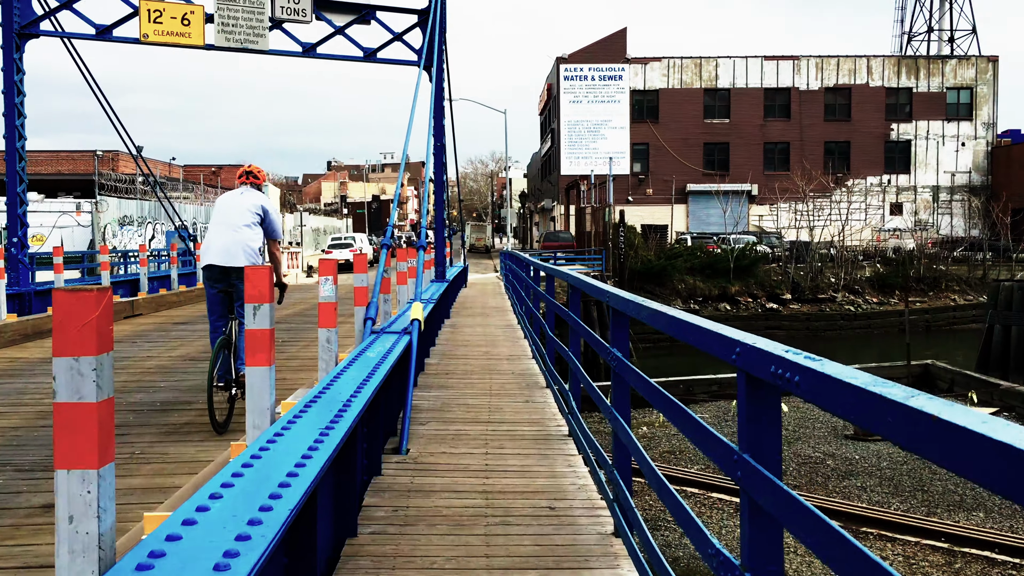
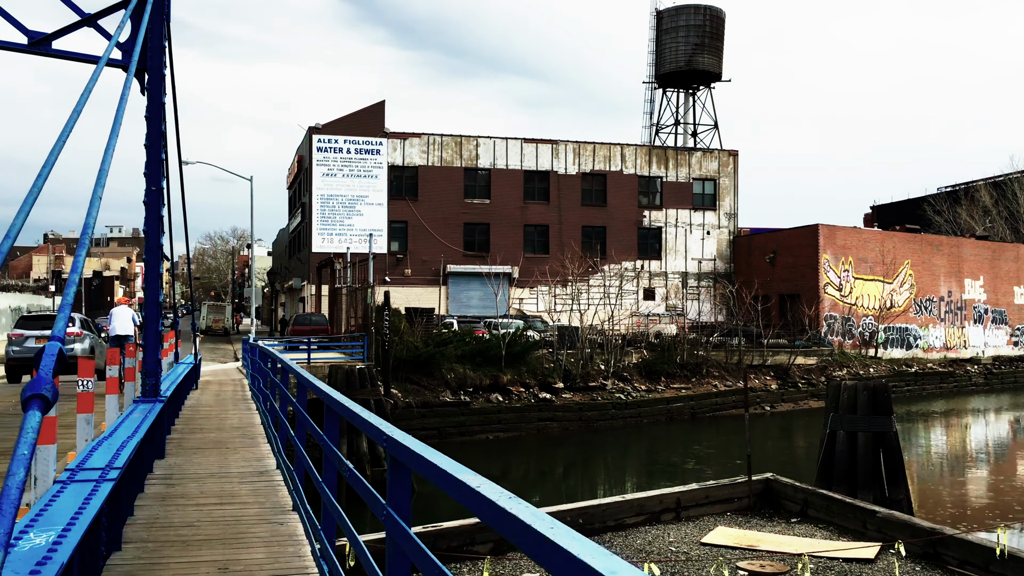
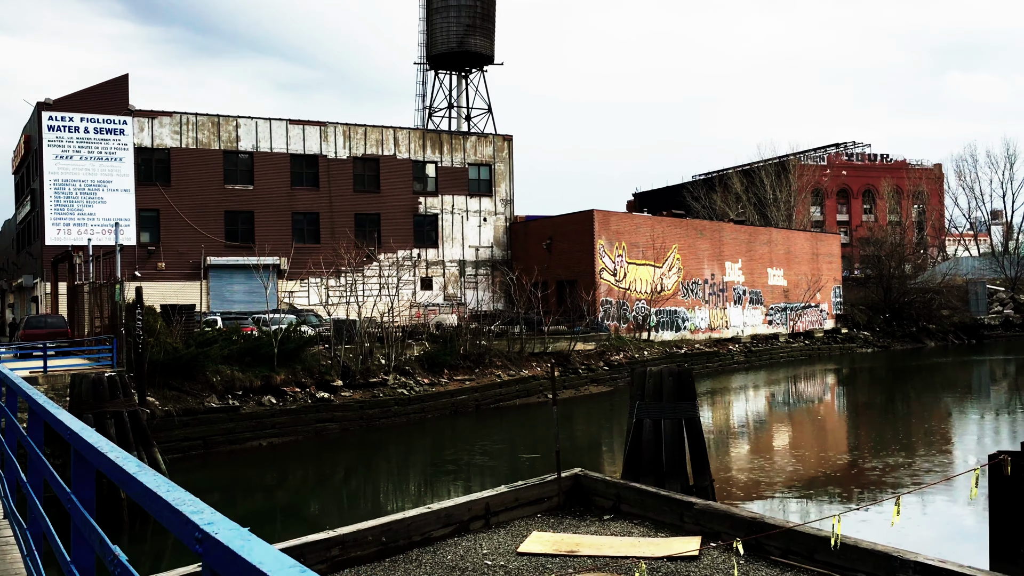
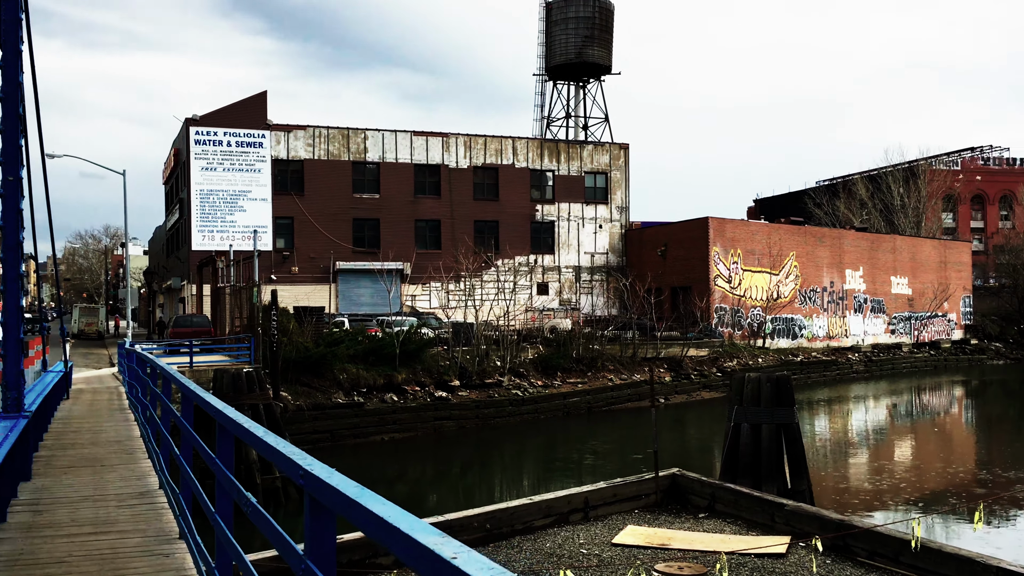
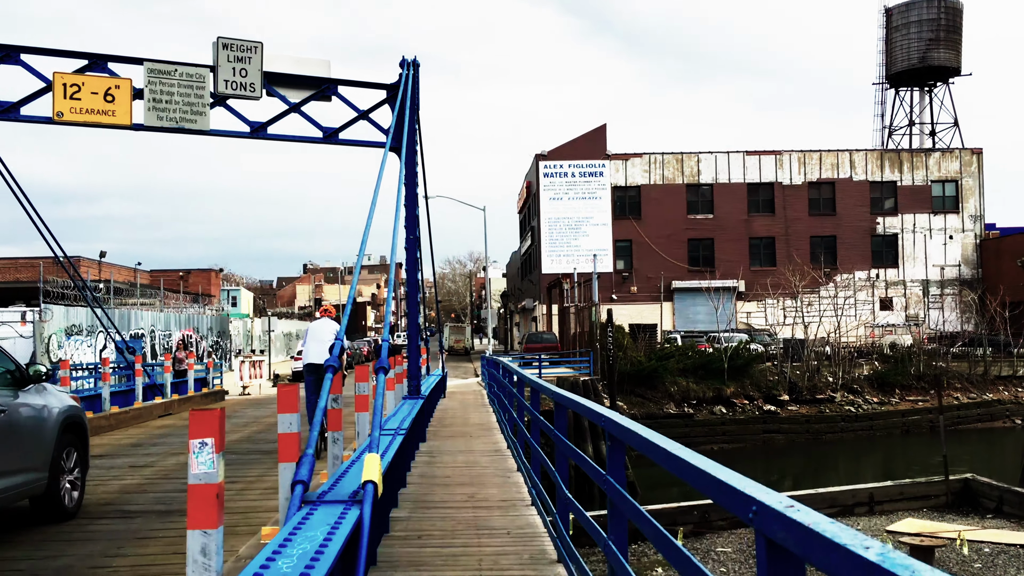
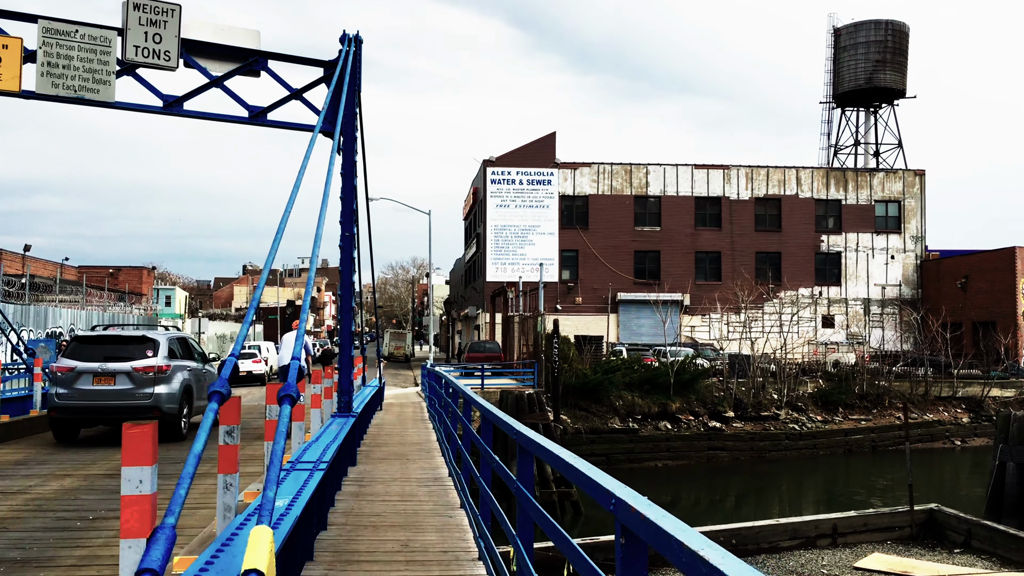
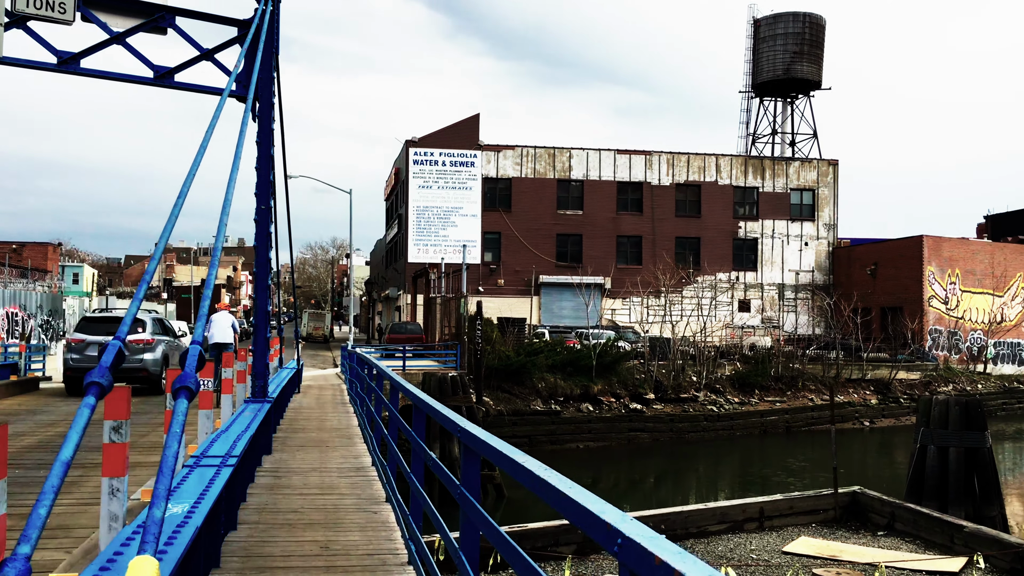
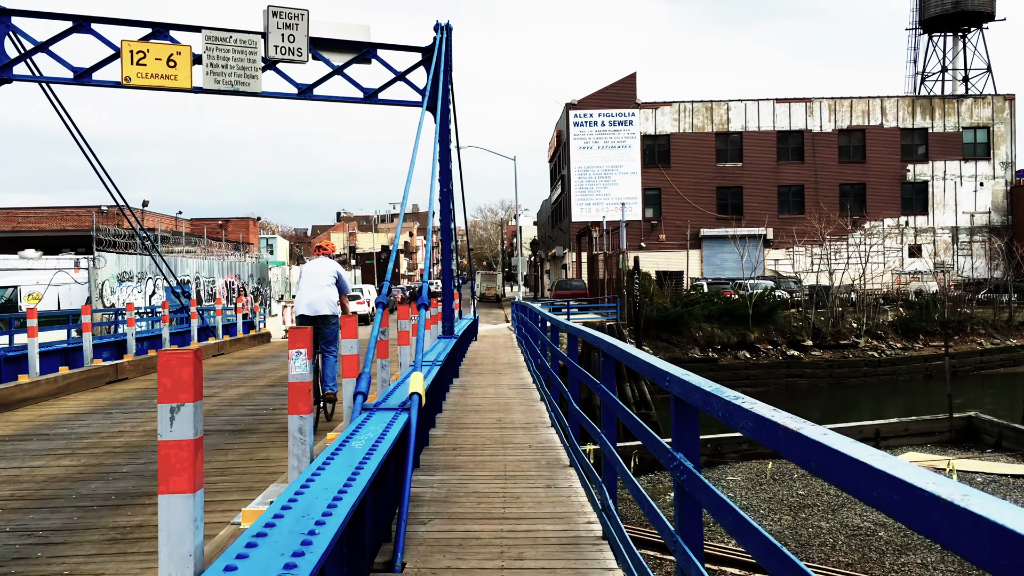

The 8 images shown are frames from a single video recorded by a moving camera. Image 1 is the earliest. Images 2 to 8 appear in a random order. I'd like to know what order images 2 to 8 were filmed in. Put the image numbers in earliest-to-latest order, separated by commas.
8, 5, 6, 7, 2, 4, 3
